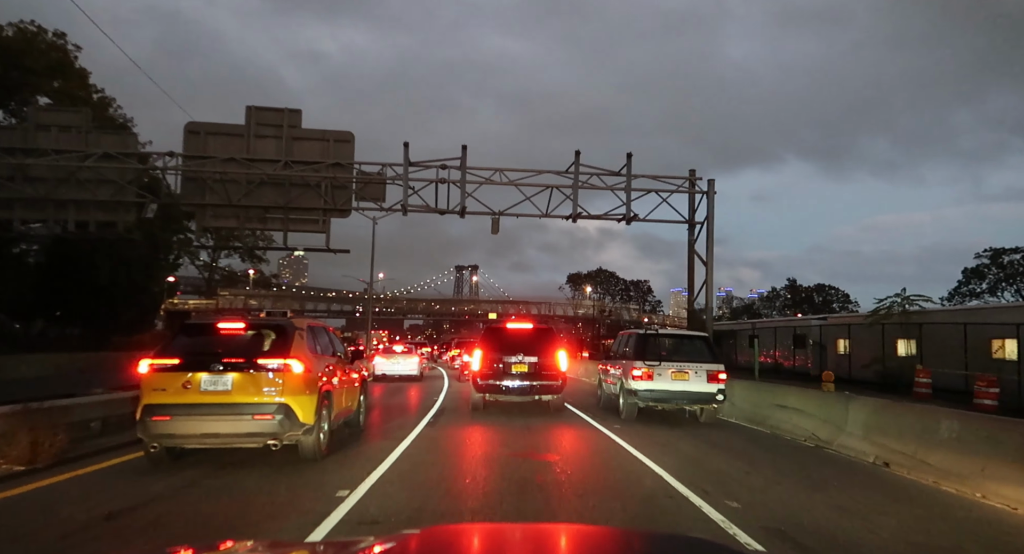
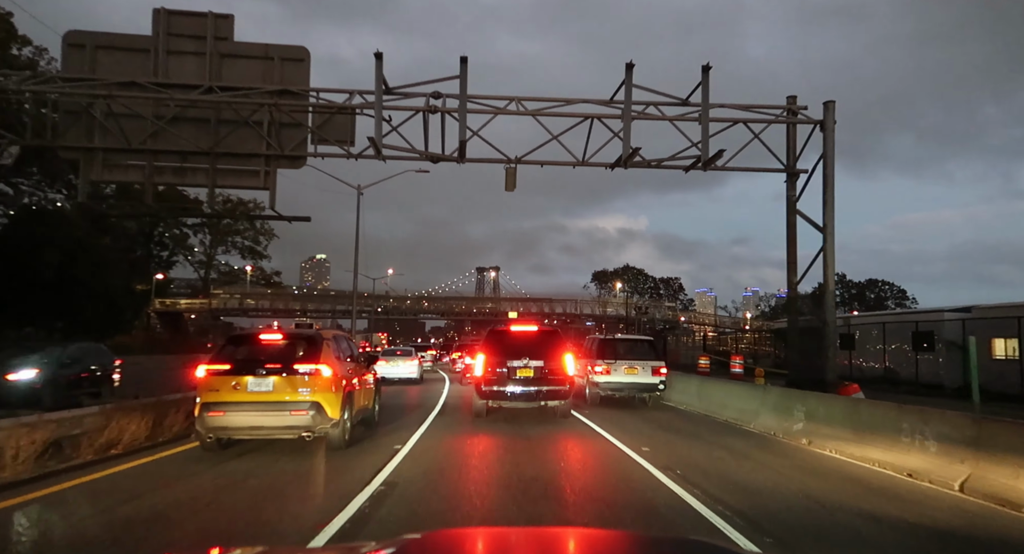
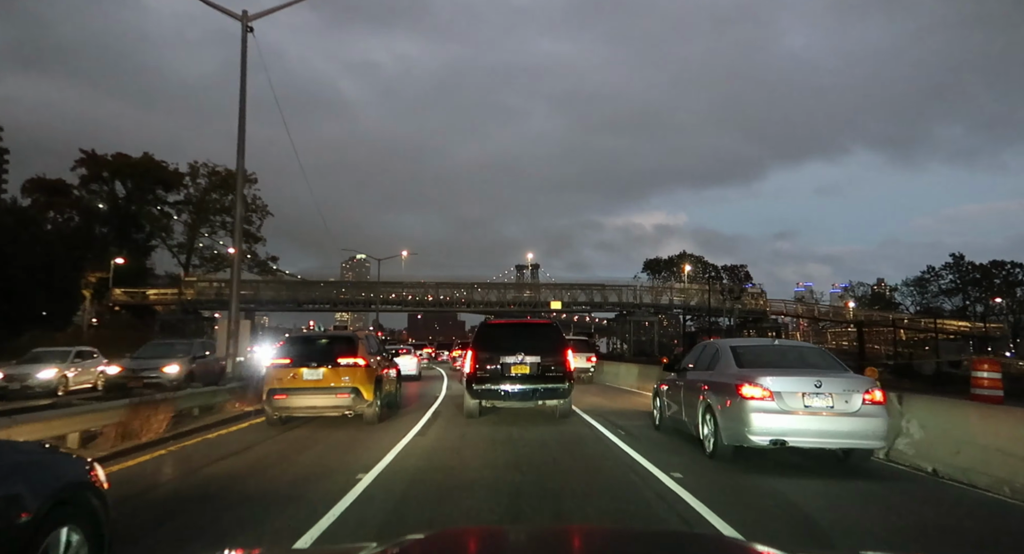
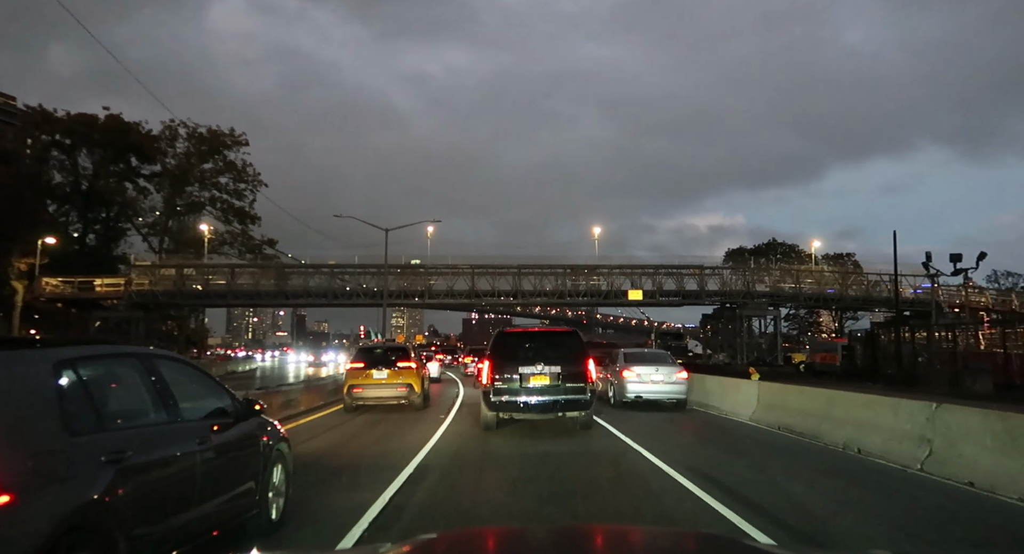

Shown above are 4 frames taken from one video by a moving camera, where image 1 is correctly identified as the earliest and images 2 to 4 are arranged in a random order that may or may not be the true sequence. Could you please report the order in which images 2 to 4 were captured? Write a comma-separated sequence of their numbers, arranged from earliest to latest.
2, 3, 4
